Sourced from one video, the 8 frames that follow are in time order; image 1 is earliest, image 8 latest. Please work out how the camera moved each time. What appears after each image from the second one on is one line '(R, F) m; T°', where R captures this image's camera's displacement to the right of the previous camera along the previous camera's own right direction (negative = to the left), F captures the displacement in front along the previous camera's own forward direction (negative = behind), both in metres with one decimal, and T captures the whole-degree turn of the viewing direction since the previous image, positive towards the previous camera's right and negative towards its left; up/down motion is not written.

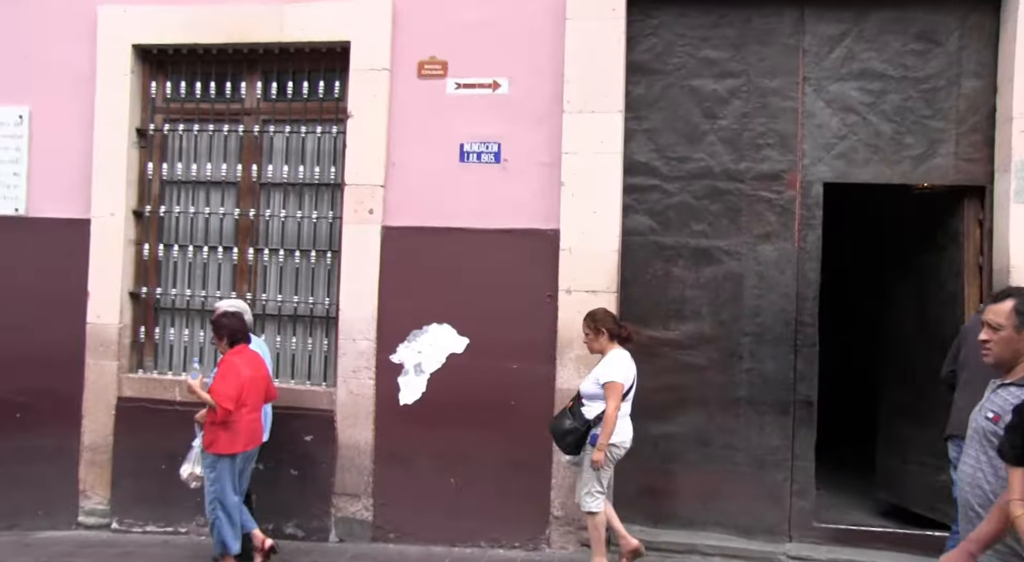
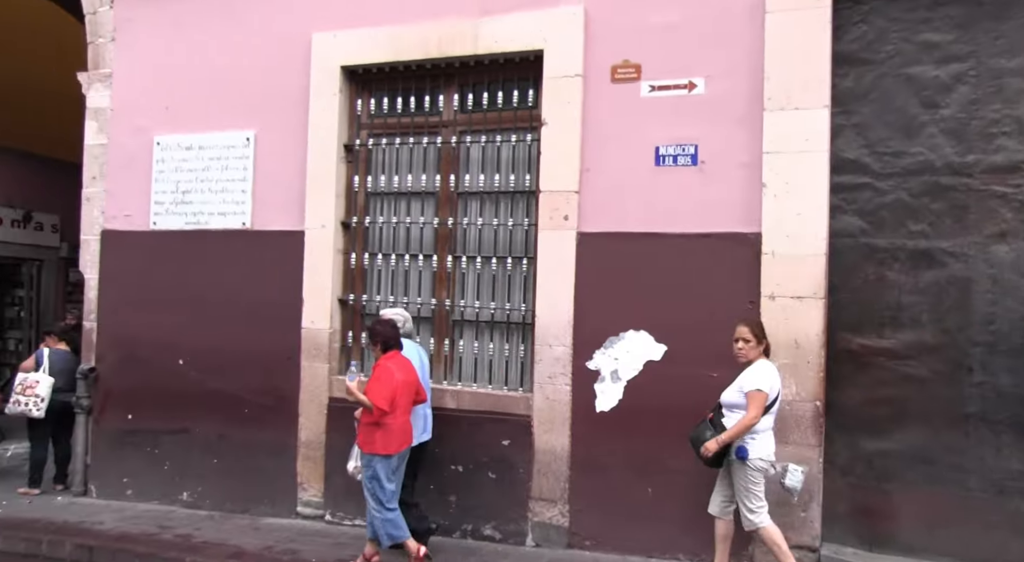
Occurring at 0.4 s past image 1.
(-0.8, 0.0) m; -10°
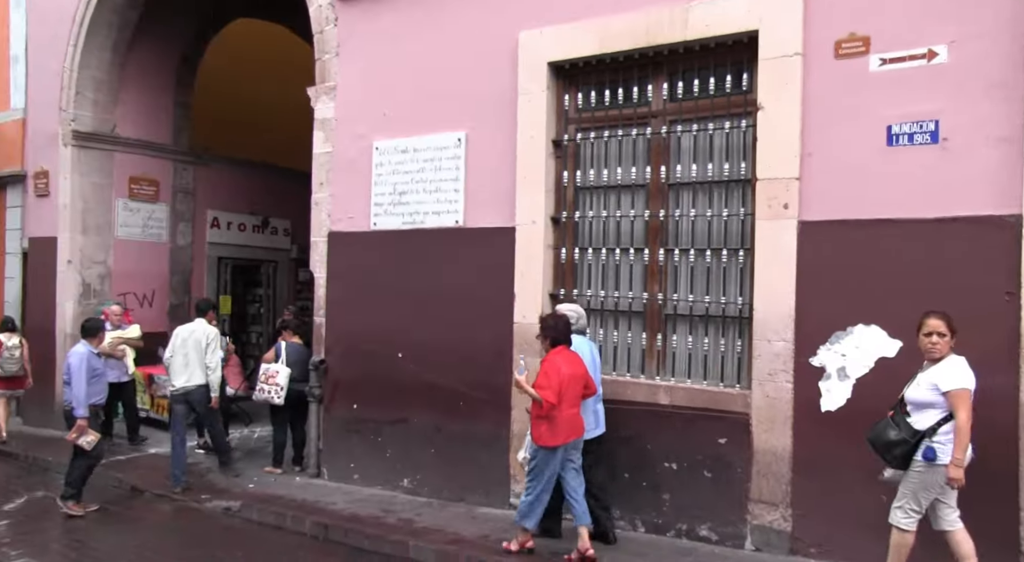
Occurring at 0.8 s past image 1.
(-0.8, 0.0) m; -11°
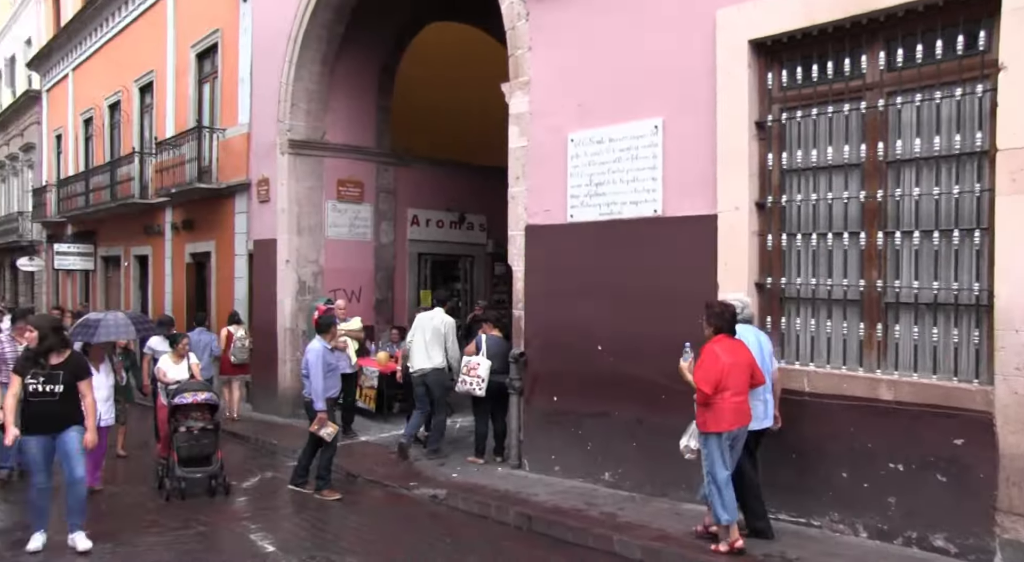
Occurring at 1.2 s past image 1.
(-0.7, 0.0) m; -11°
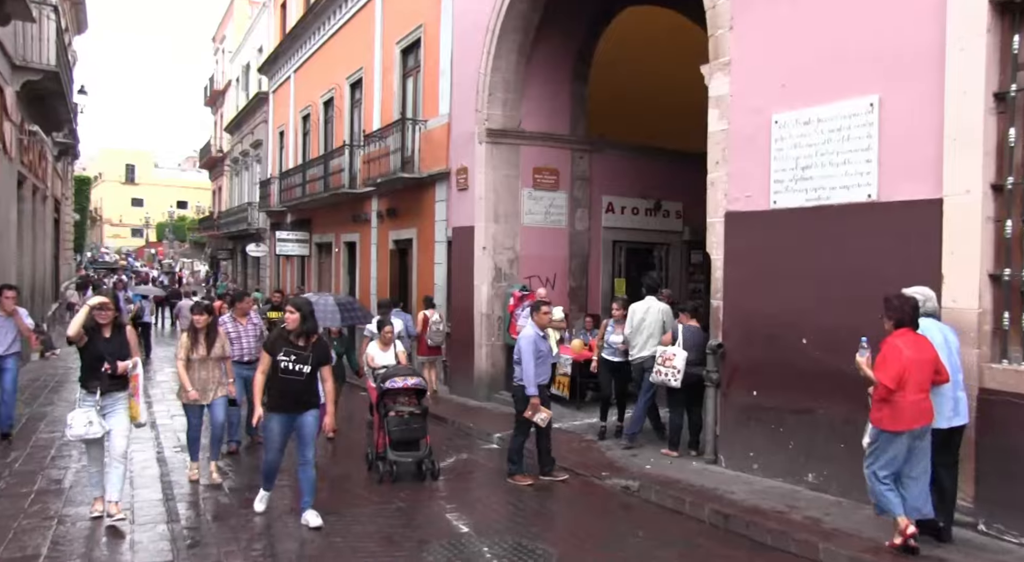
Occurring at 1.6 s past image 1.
(-0.3, 0.0) m; -13°
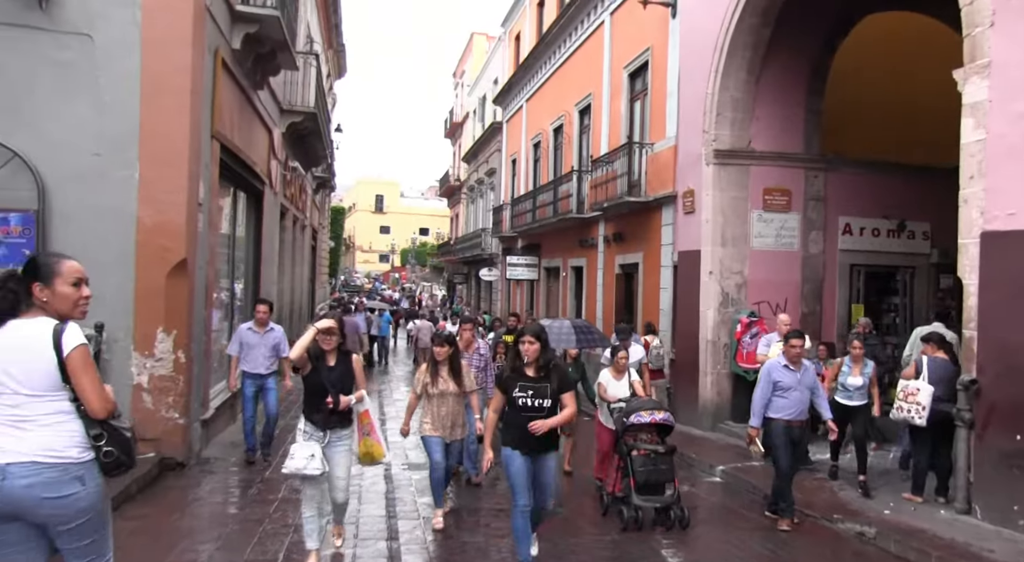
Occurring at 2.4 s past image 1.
(0.0, -0.2) m; -18°
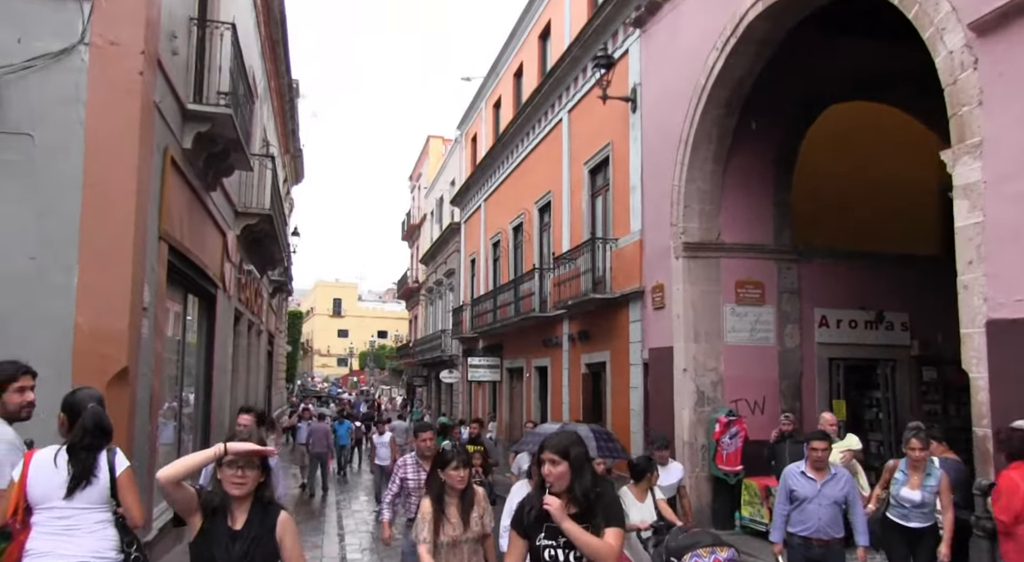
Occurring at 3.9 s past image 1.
(0.0, +0.5) m; +3°
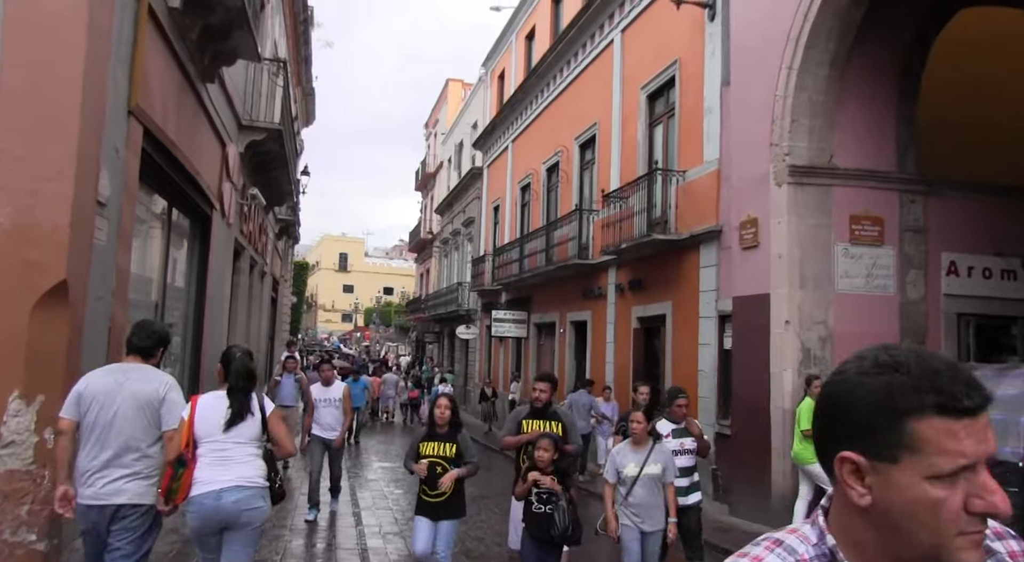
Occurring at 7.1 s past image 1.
(-0.5, +1.4) m; 0°
